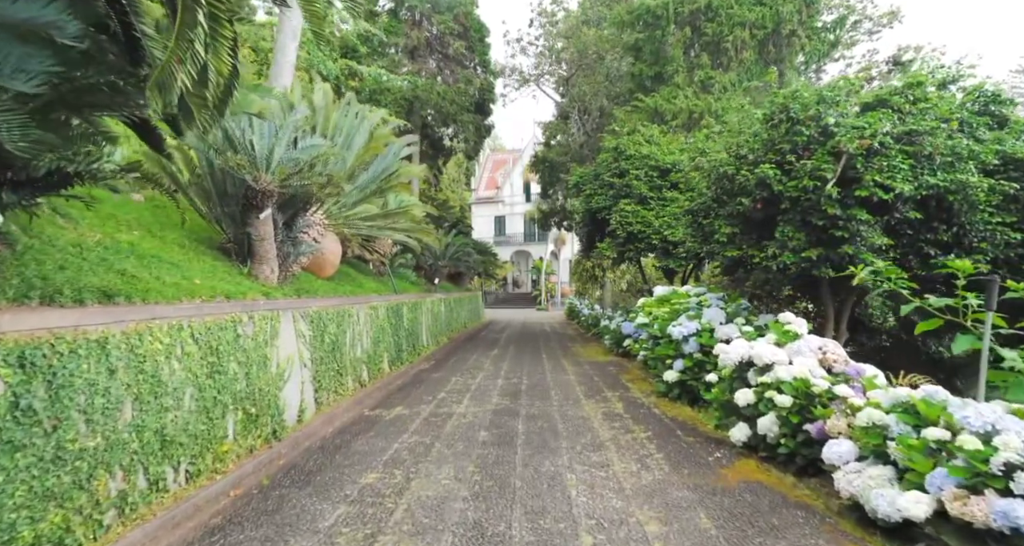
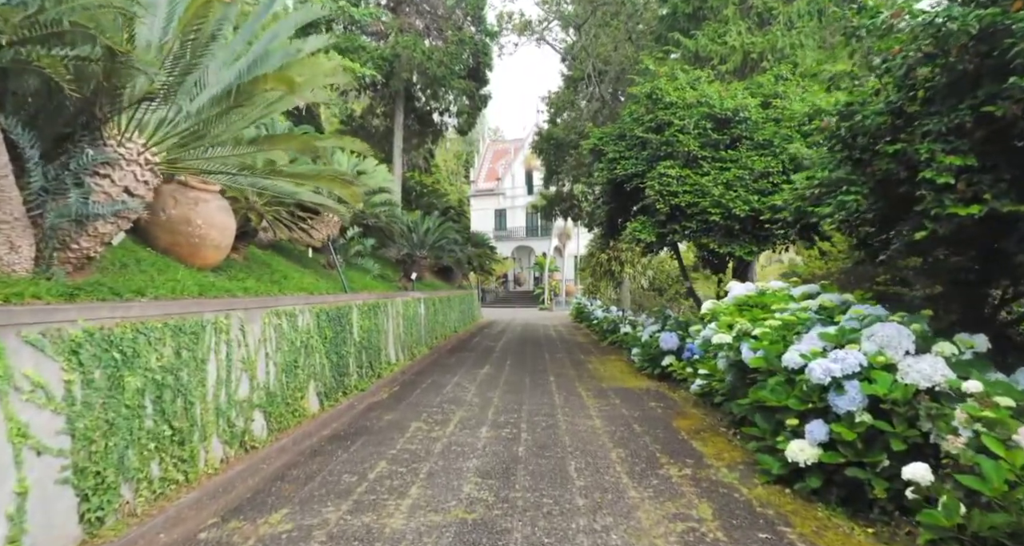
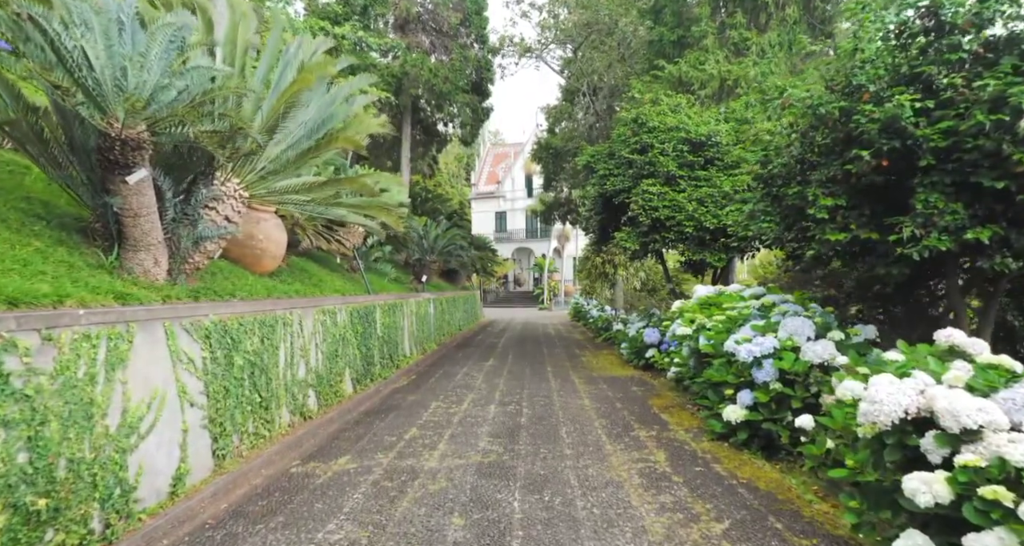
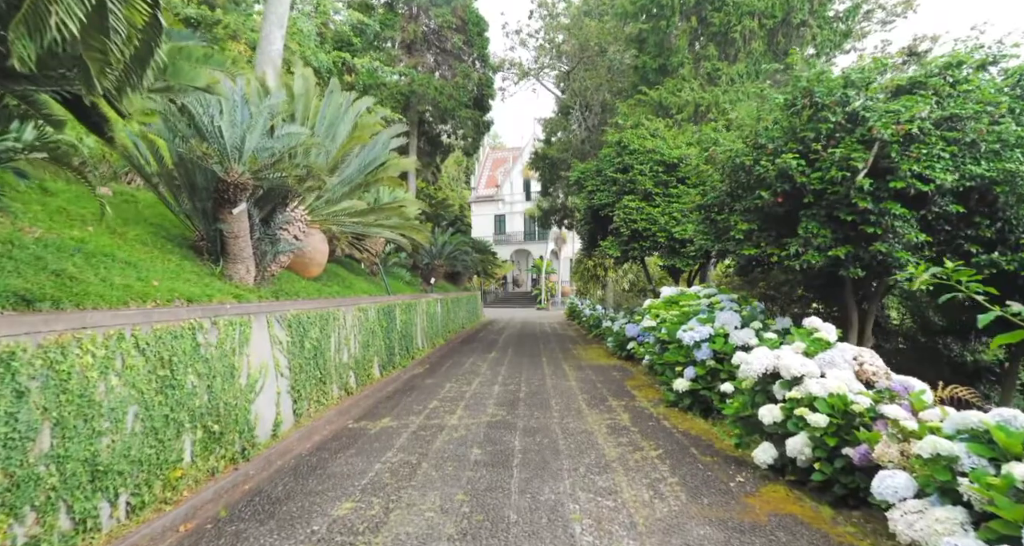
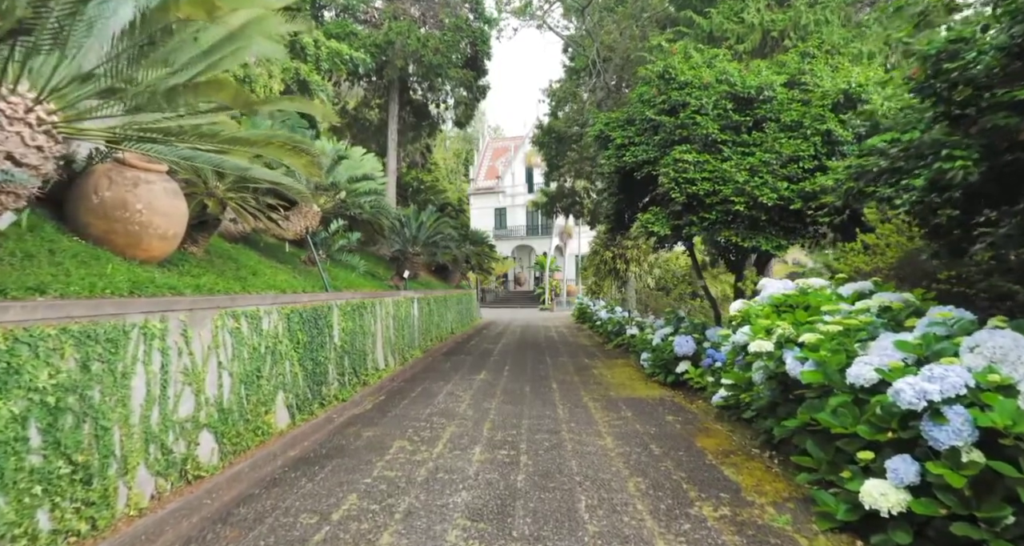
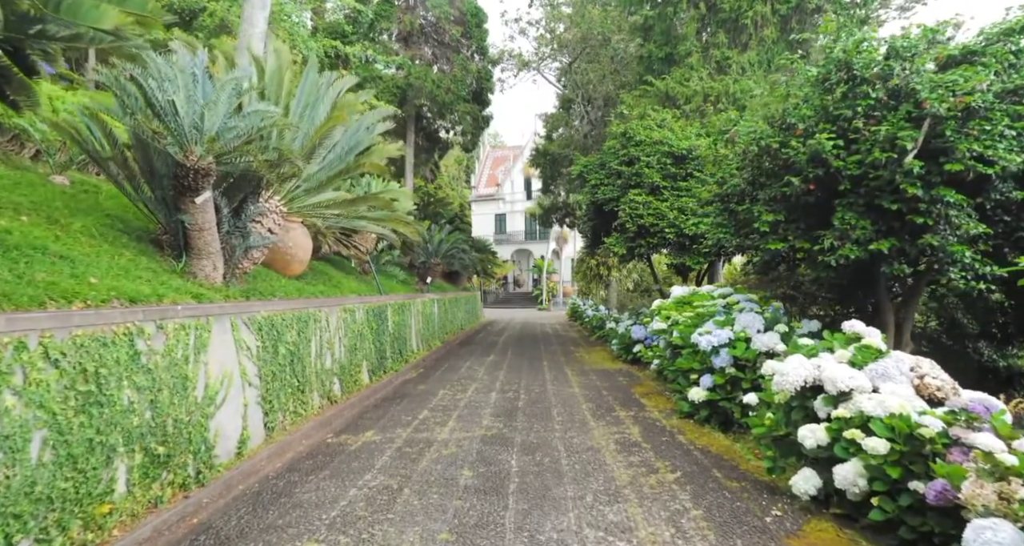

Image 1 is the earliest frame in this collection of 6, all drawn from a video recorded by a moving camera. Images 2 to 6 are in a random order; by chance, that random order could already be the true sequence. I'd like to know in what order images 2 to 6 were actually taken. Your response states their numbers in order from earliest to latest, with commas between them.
4, 6, 3, 2, 5
